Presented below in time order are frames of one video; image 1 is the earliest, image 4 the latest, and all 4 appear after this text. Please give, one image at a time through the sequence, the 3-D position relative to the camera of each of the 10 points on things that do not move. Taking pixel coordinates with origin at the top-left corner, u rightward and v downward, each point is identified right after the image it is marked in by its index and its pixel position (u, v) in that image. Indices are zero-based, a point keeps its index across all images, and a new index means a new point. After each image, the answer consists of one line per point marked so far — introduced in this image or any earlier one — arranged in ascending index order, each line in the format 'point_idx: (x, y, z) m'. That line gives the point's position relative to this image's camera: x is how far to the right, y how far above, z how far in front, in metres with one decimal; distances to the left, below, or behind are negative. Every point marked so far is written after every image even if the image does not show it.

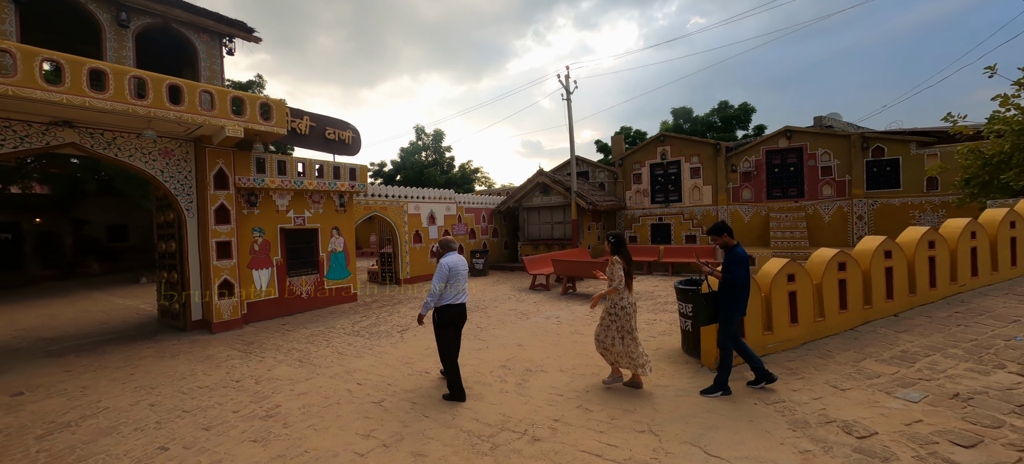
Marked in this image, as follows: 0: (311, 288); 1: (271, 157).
0: (-4.4, -1.2, +8.9) m
1: (-4.8, +1.5, +8.2) m
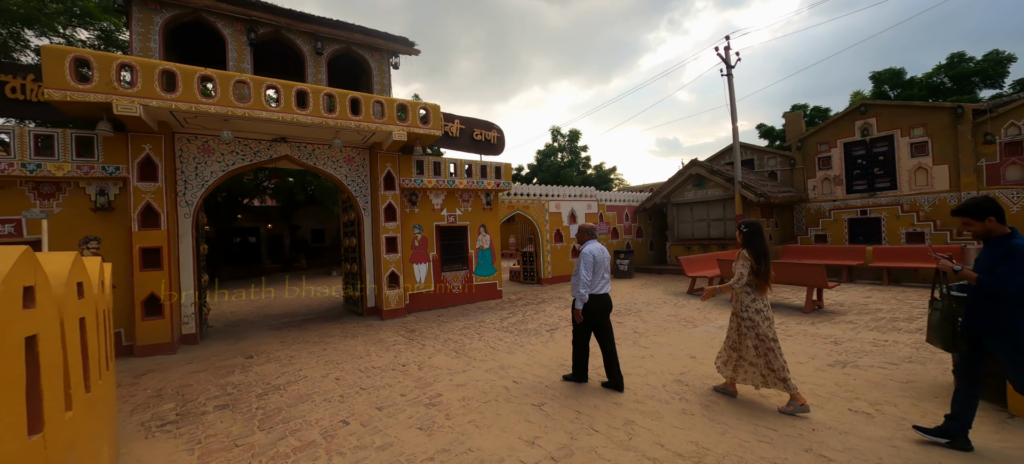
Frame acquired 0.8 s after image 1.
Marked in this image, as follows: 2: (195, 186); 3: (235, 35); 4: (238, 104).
0: (-1.1, -1.2, +9.3) m
1: (-1.8, +1.6, +8.8) m
2: (-5.4, +0.8, +7.0) m
3: (-4.7, +3.4, +7.0) m
4: (-4.3, +2.0, +6.4) m
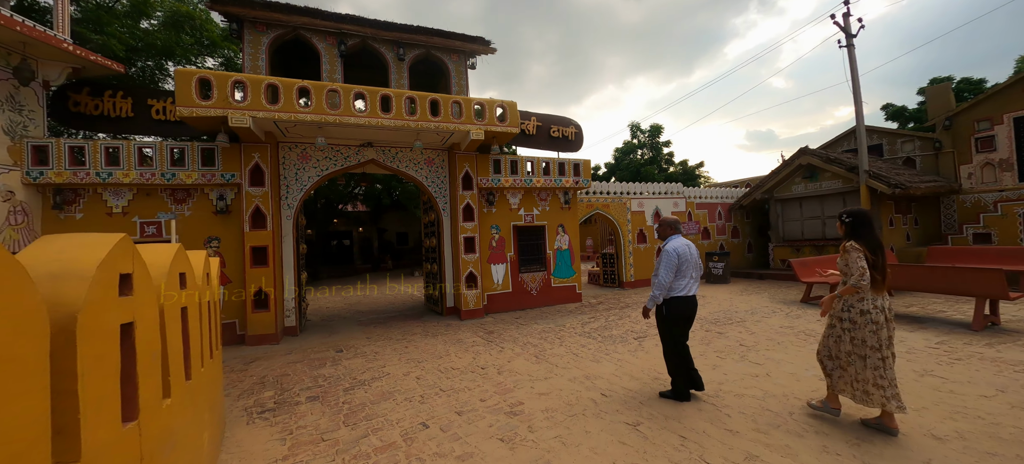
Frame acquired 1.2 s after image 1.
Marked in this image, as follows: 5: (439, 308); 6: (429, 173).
0: (+0.6, -1.2, +9.1) m
1: (-0.1, +1.6, +8.7) m
2: (-4.0, +0.8, +7.6) m
3: (-3.4, +3.3, +7.4) m
4: (-3.0, +2.0, +6.7) m
5: (-1.5, -1.6, +8.7) m
6: (-1.7, +1.2, +8.4) m
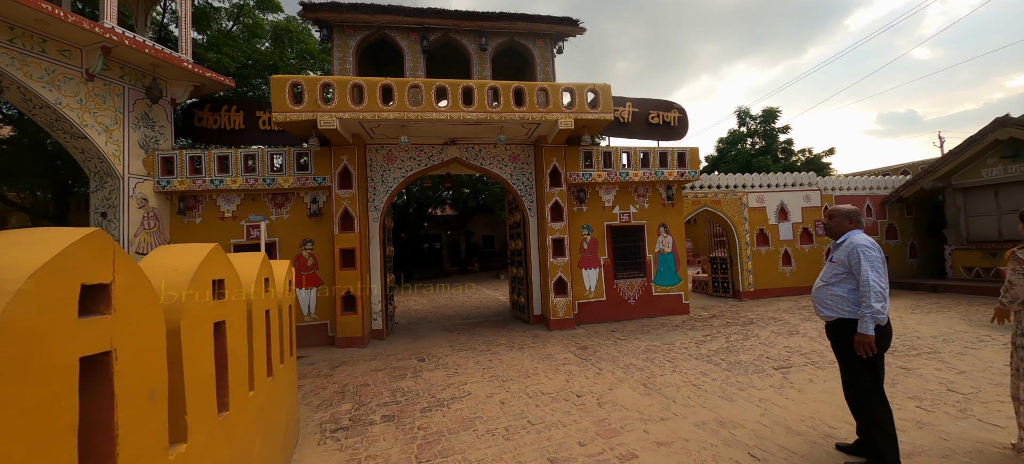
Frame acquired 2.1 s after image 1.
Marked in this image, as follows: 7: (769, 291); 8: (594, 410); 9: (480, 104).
0: (+2.5, -1.2, +7.9) m
1: (+1.6, +1.6, +7.8) m
2: (-2.4, +0.7, +7.5) m
3: (-1.8, +3.3, +7.2) m
4: (-1.6, +2.0, +6.5) m
5: (+0.3, -1.6, +8.0) m
6: (0.0, +1.2, +7.8) m
7: (+5.9, -1.4, +9.4) m
8: (+0.7, -1.6, +3.6) m
9: (-0.5, +2.1, +6.6) m
